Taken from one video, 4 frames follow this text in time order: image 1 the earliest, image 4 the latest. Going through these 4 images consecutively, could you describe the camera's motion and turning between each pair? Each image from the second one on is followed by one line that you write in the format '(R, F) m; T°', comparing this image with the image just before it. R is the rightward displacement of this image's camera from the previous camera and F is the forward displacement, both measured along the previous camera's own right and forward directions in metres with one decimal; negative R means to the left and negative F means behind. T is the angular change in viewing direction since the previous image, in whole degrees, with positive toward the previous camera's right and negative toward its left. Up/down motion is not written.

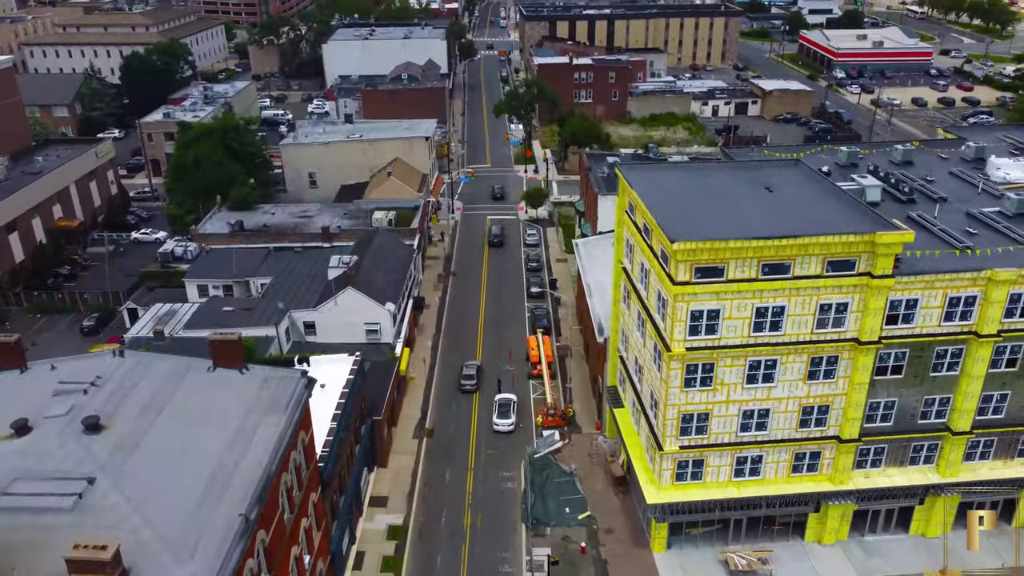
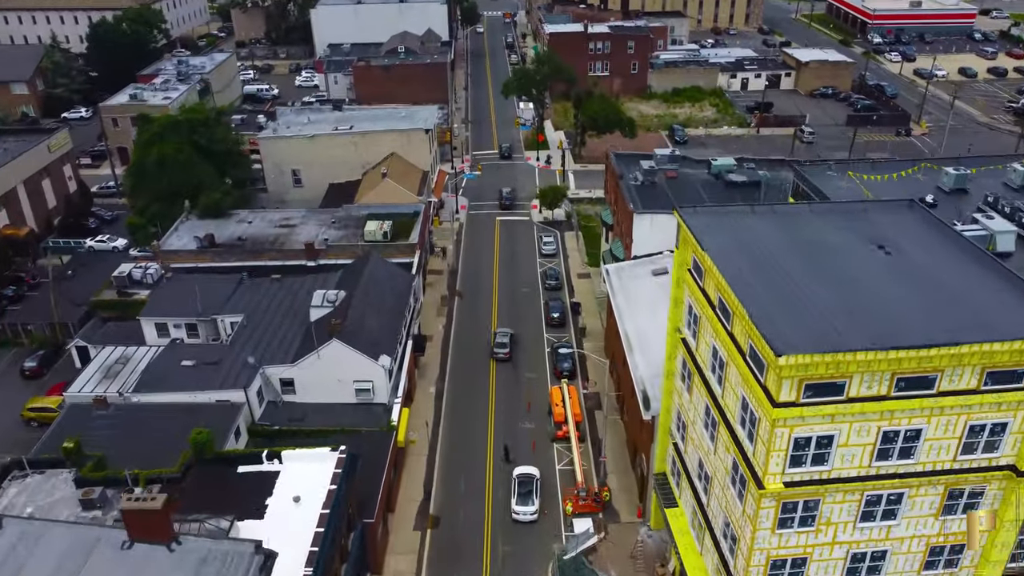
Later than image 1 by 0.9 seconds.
(-1.1, +9.6) m; 0°
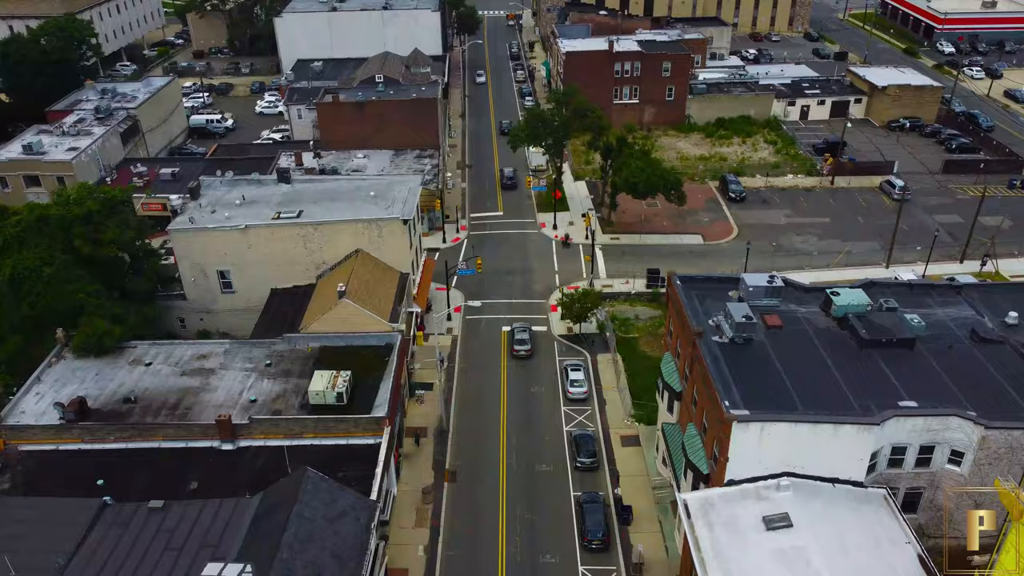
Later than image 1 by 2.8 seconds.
(-0.7, +19.4) m; 0°
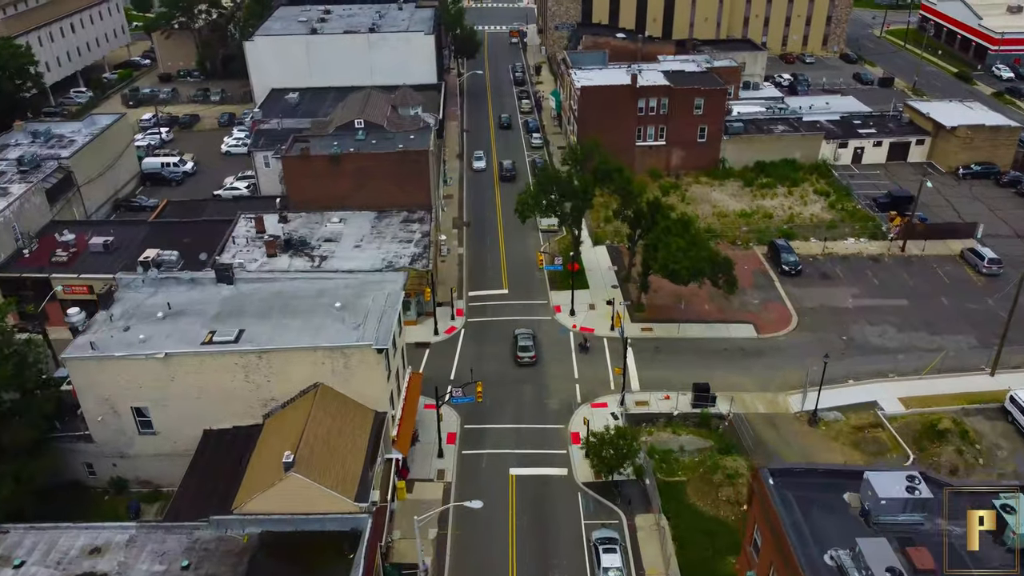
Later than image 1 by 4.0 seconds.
(-0.5, +12.3) m; 0°
